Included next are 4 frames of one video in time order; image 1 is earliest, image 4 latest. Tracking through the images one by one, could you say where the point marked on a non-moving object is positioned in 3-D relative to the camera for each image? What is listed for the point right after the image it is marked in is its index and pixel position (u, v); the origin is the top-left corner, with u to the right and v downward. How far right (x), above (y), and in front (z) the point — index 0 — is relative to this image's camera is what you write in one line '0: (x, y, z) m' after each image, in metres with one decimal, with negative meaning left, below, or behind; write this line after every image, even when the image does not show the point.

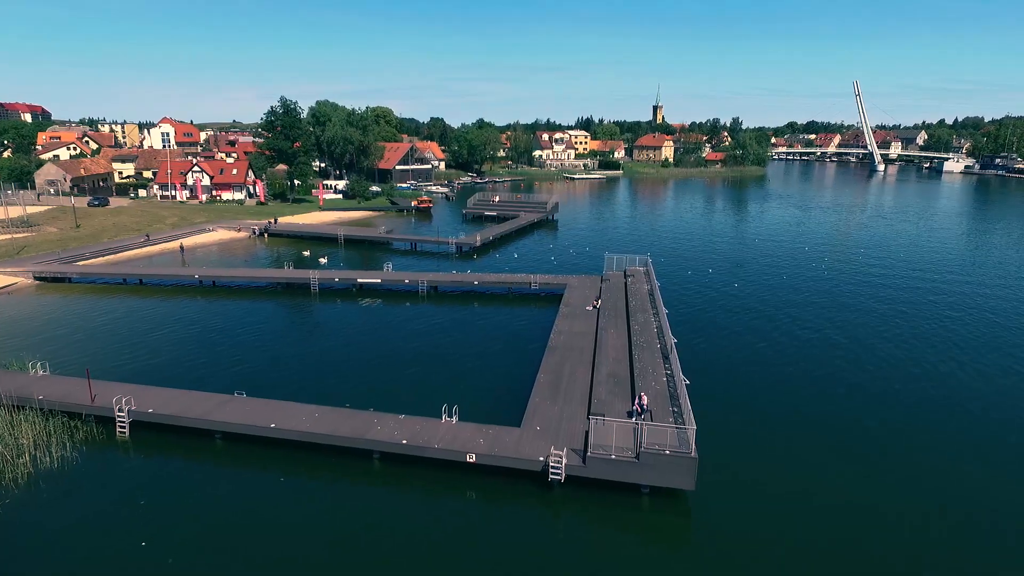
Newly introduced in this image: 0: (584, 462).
0: (+2.5, -6.1, +19.6) m
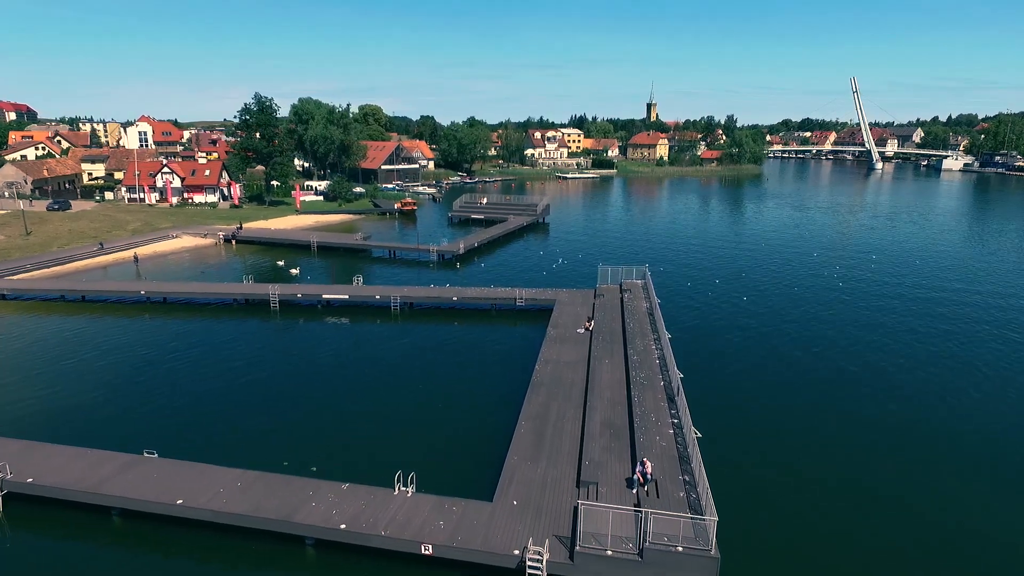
0: (+1.6, -7.3, +15.2) m
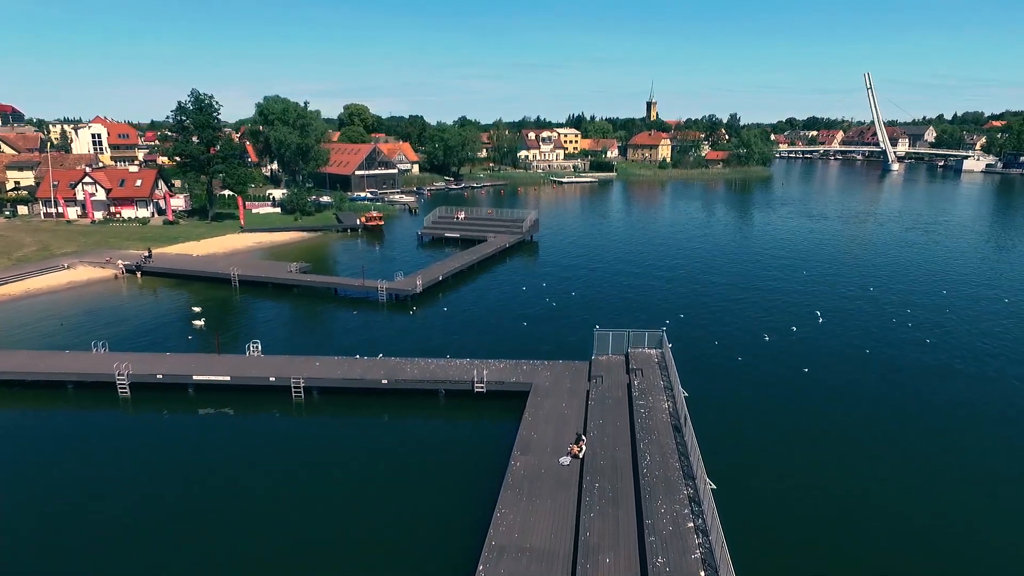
0: (-0.4, -11.0, +2.8) m
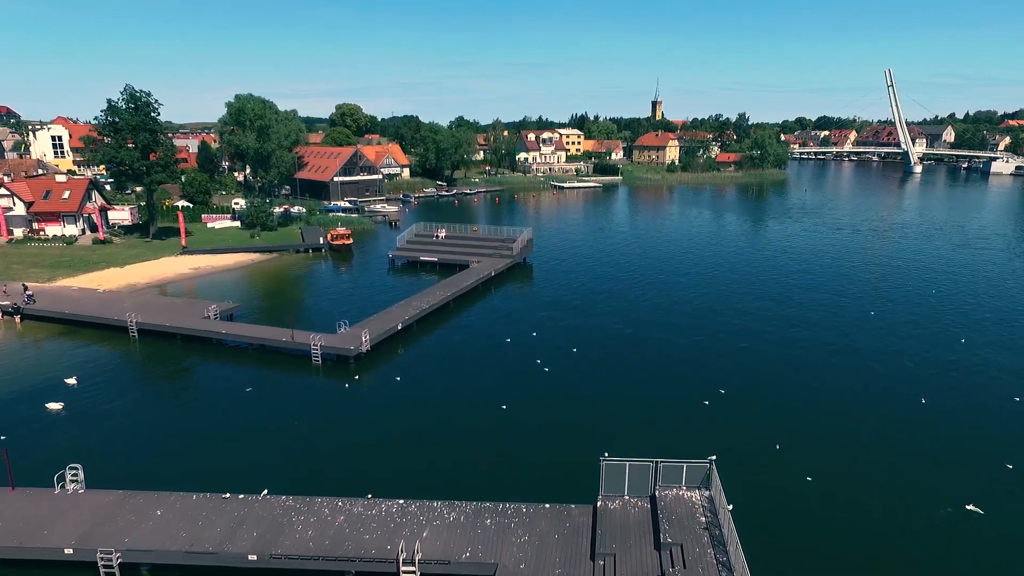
0: (-1.9, -14.3, -8.0) m
